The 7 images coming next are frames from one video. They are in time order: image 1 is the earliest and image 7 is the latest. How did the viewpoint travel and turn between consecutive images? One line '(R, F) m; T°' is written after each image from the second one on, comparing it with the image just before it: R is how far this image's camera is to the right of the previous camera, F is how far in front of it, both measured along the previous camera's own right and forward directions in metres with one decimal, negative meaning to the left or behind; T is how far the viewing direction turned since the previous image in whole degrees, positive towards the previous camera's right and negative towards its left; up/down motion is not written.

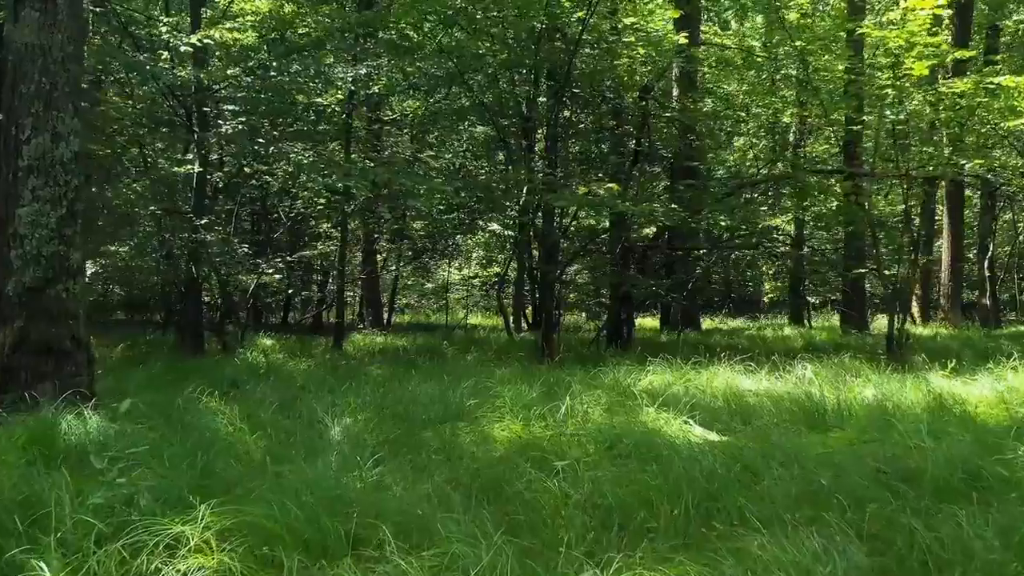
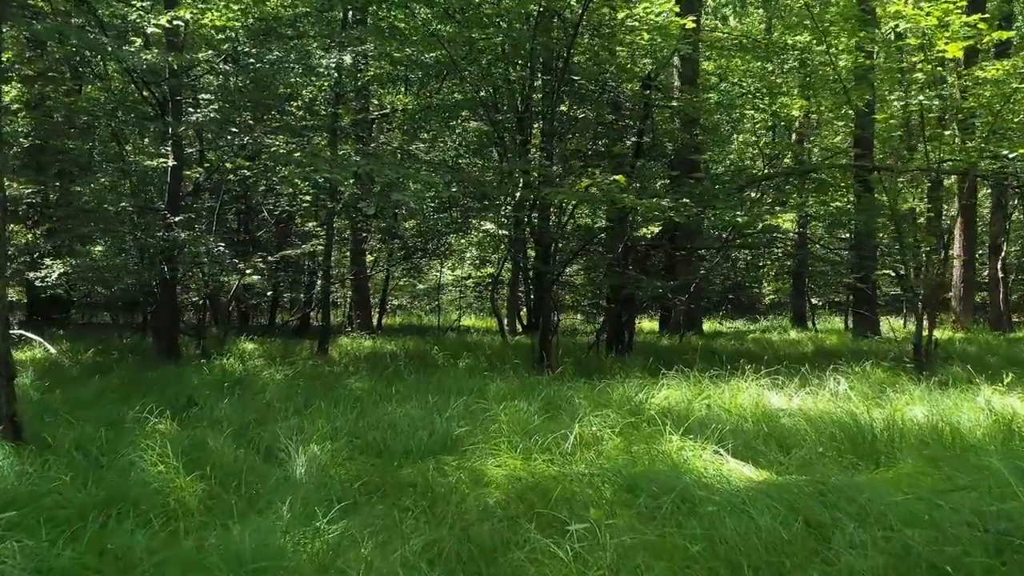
(0.0, +0.5) m; 0°
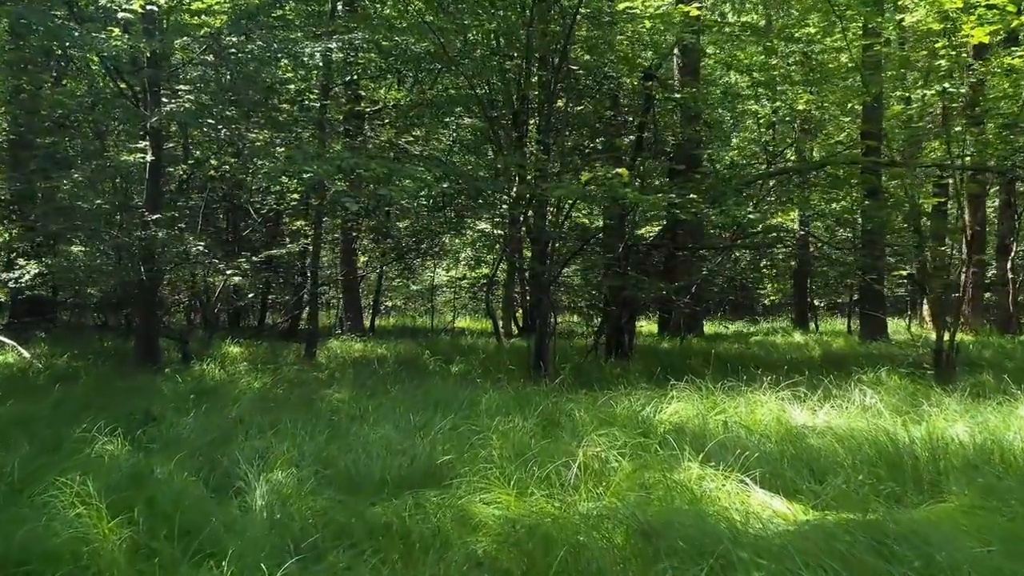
(0.0, +0.4) m; 0°
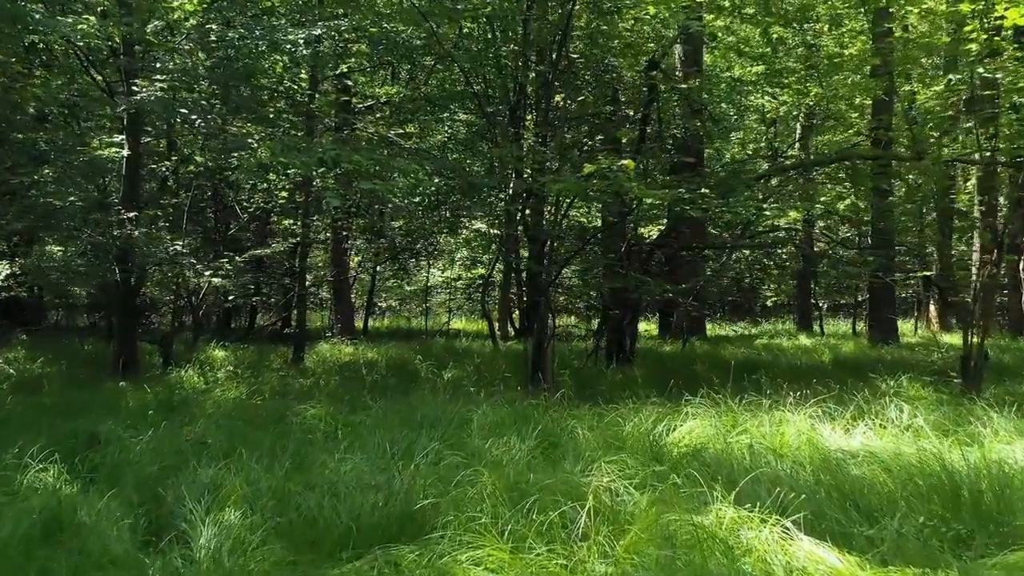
(0.0, +0.4) m; 0°
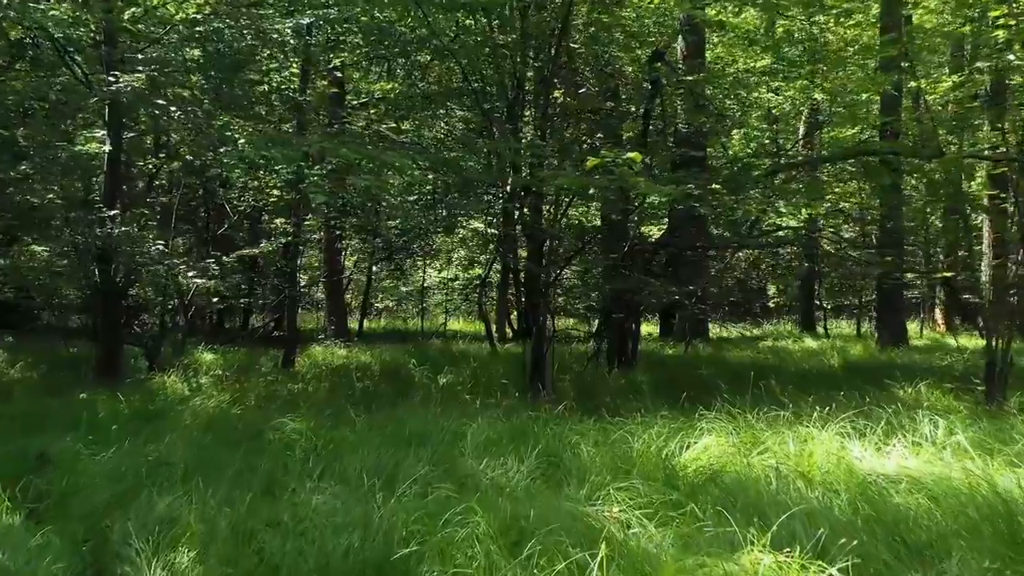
(0.0, +0.3) m; 0°
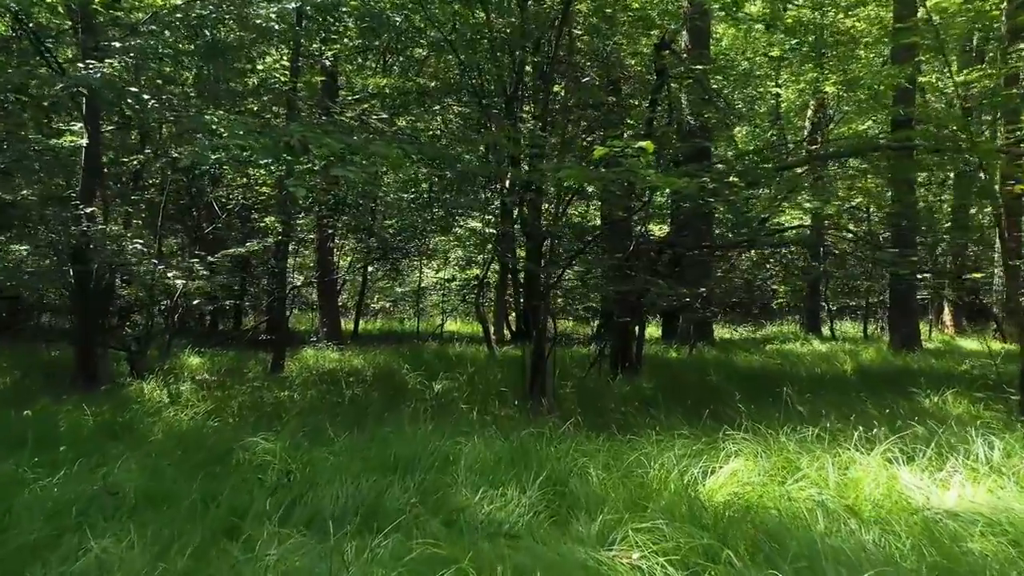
(0.0, +0.3) m; 0°
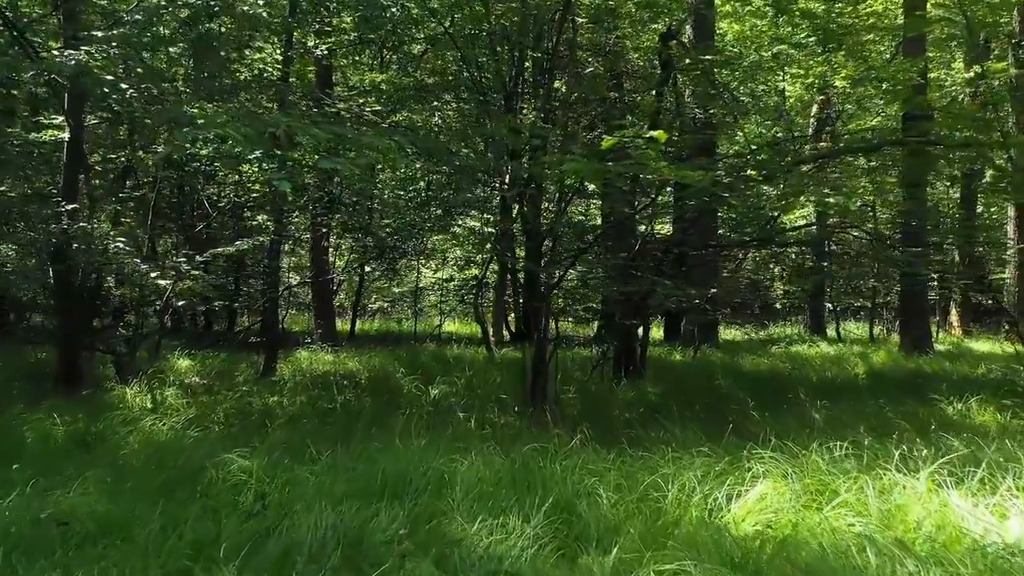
(0.0, +0.3) m; 0°
